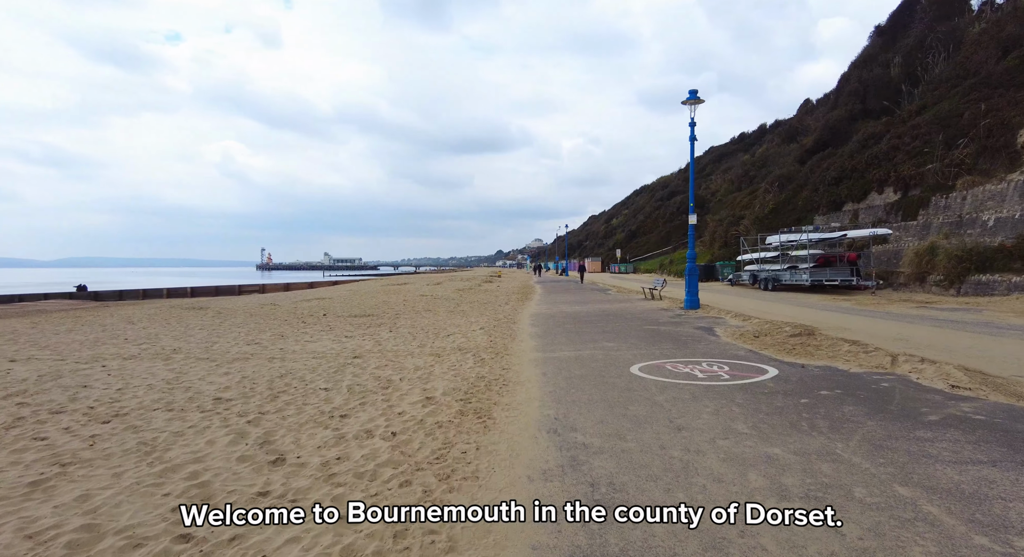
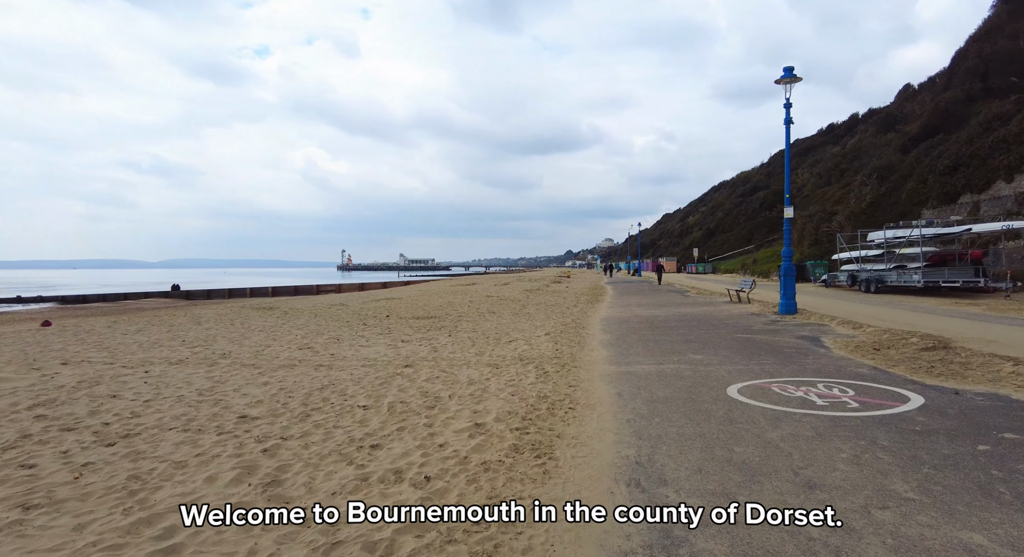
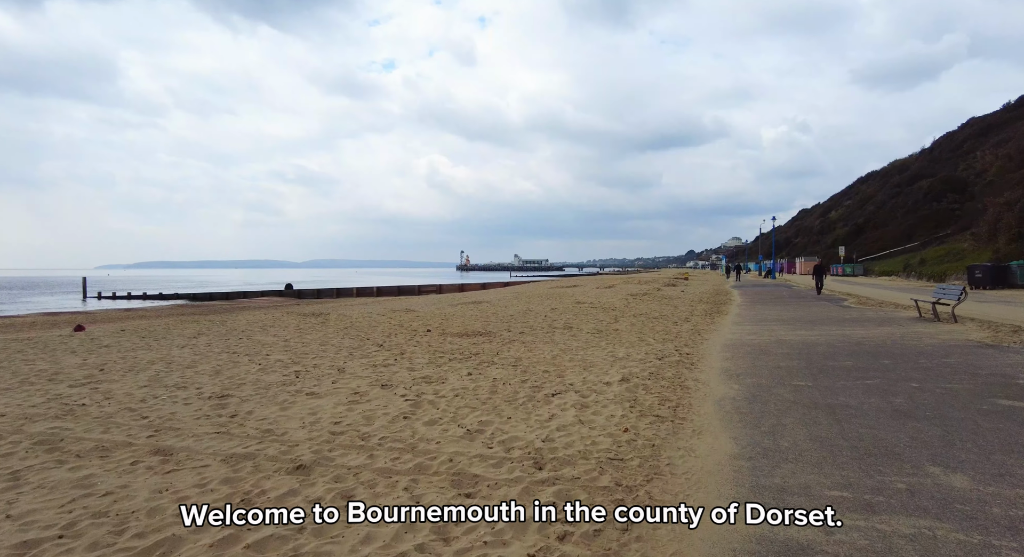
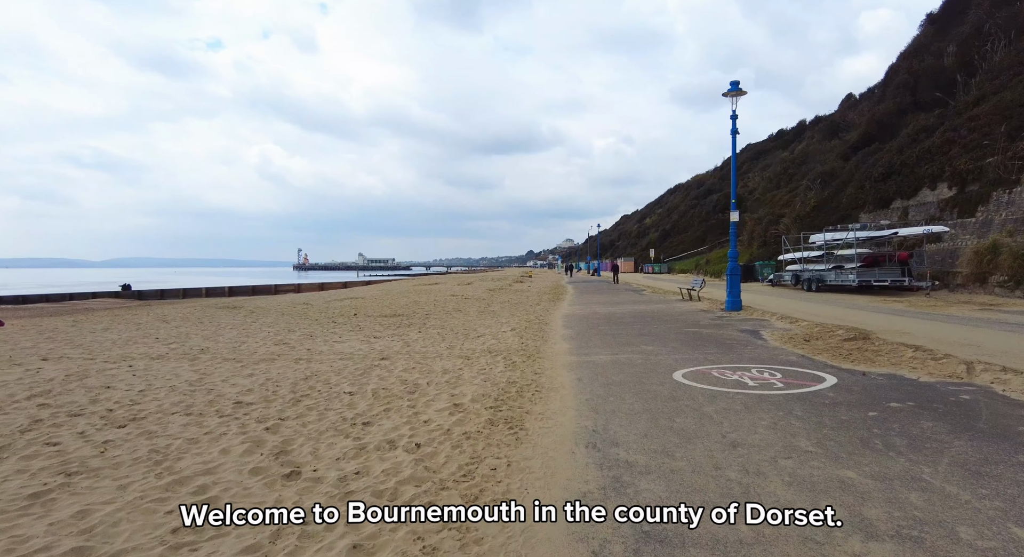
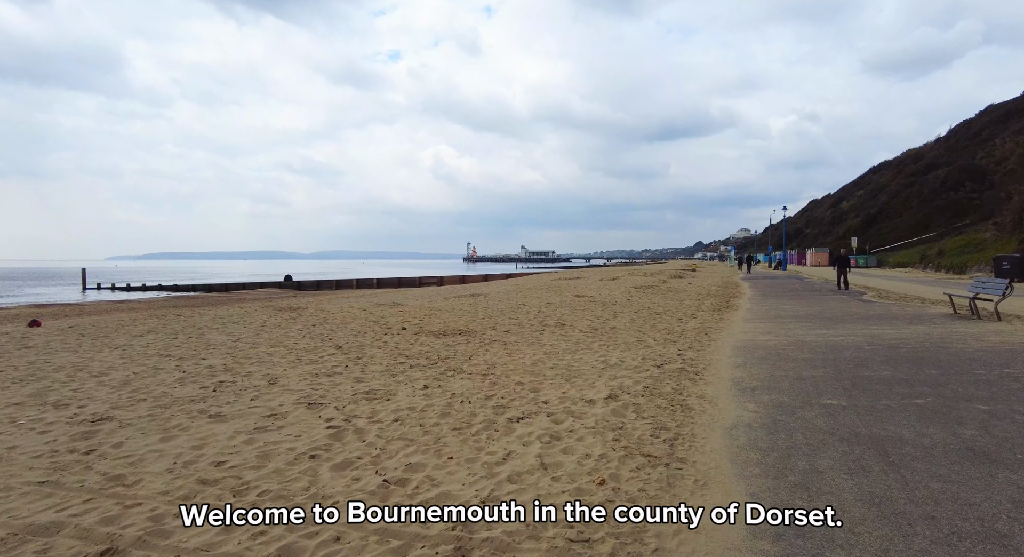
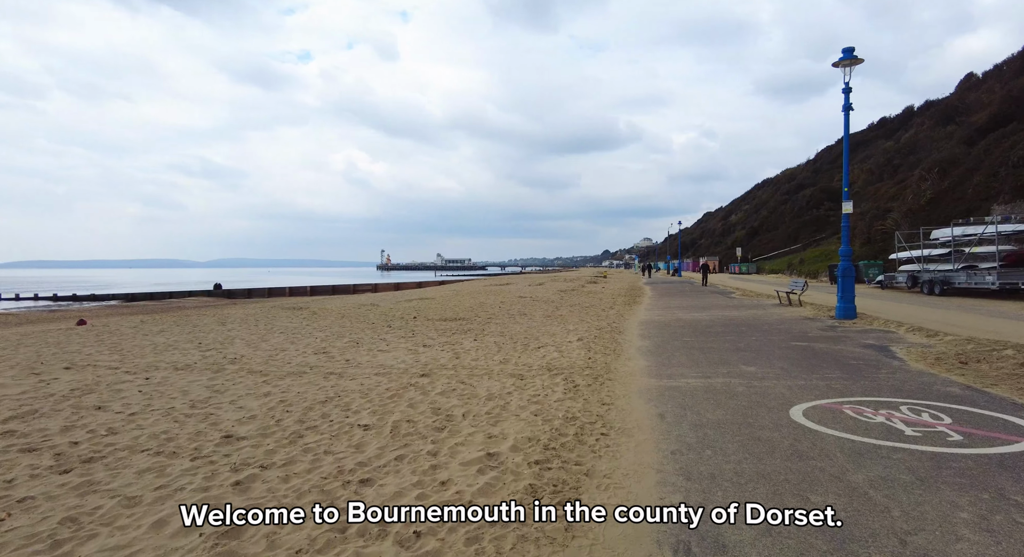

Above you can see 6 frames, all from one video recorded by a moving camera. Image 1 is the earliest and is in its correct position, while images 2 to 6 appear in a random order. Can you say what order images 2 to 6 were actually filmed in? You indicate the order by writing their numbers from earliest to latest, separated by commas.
4, 2, 6, 3, 5
